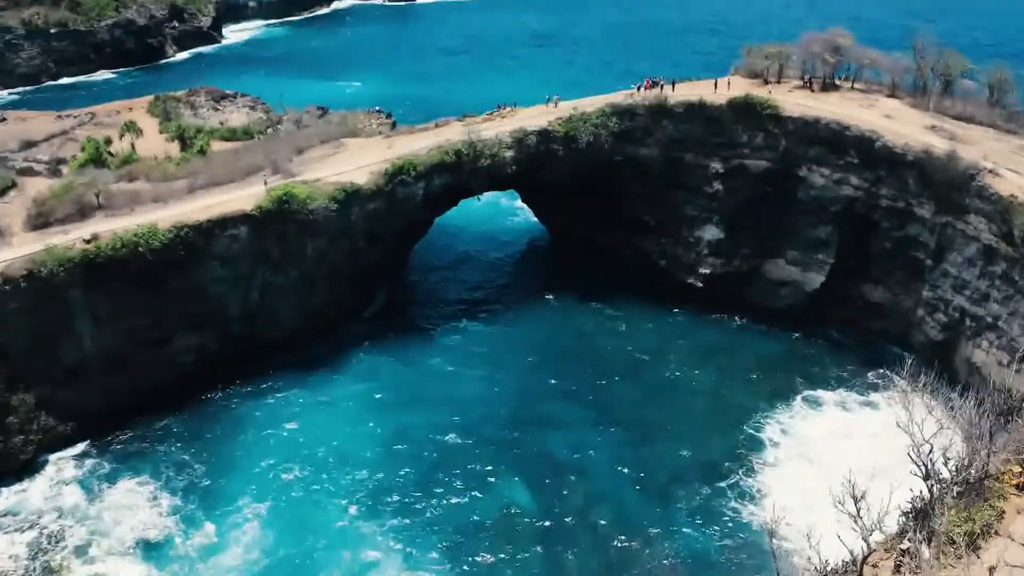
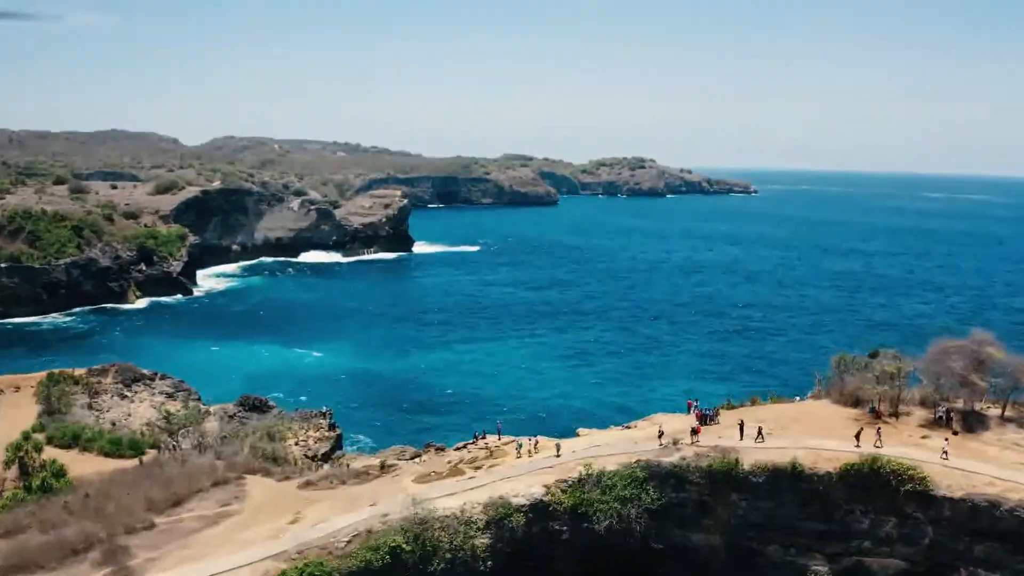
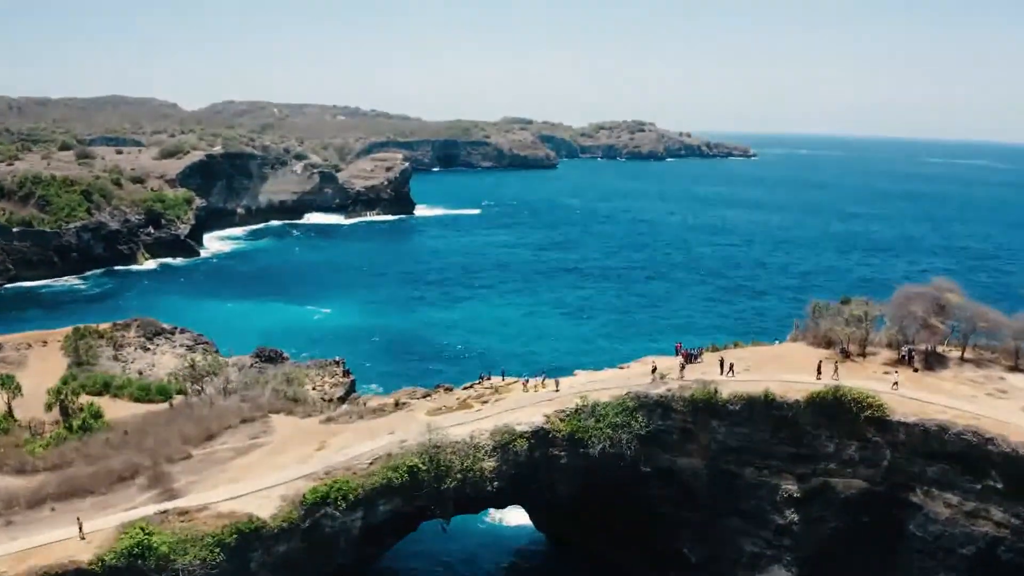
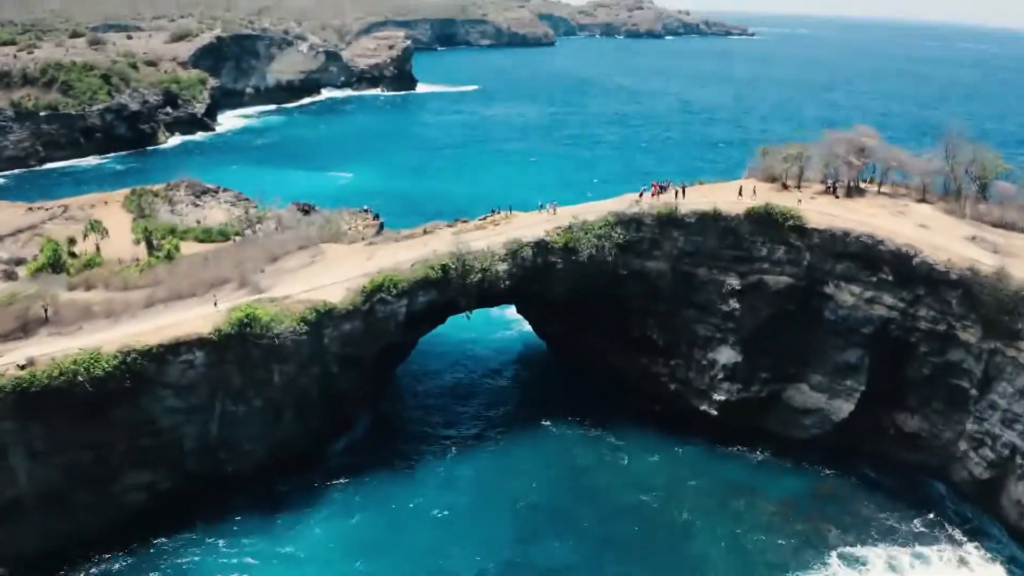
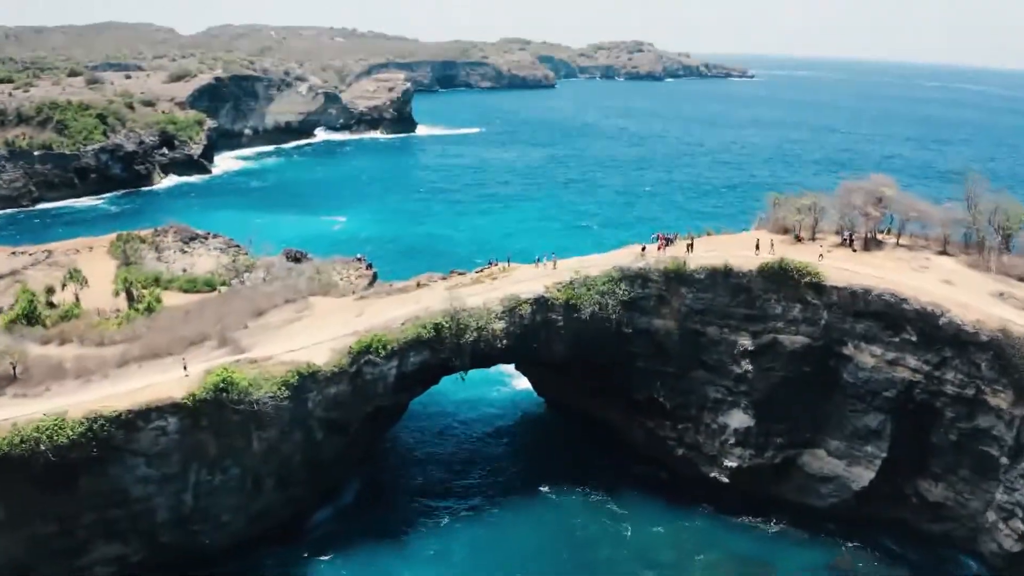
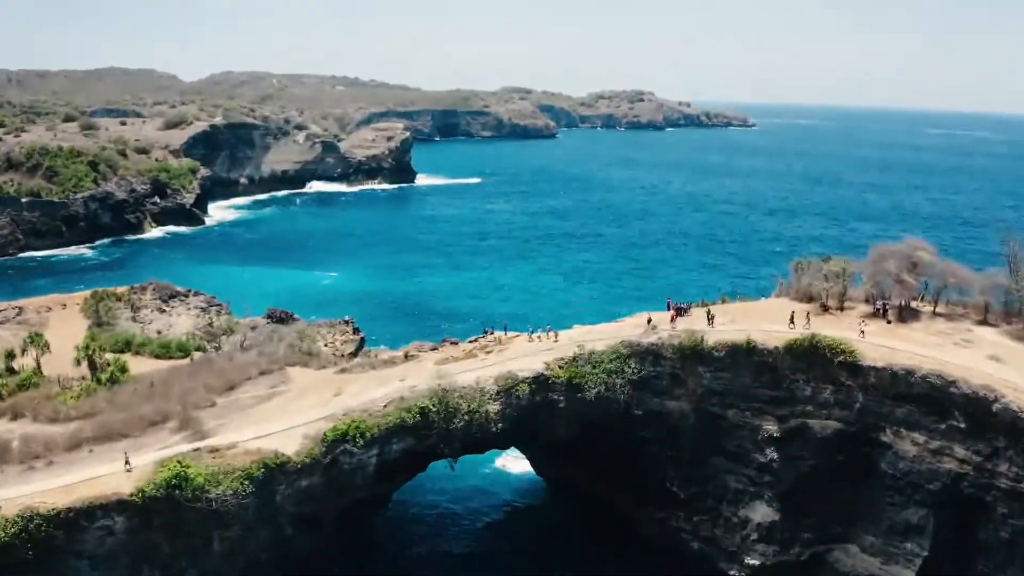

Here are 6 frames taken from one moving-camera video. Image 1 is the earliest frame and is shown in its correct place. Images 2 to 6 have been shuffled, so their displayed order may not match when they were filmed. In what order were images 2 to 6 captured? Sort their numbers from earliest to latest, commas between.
4, 5, 6, 3, 2
